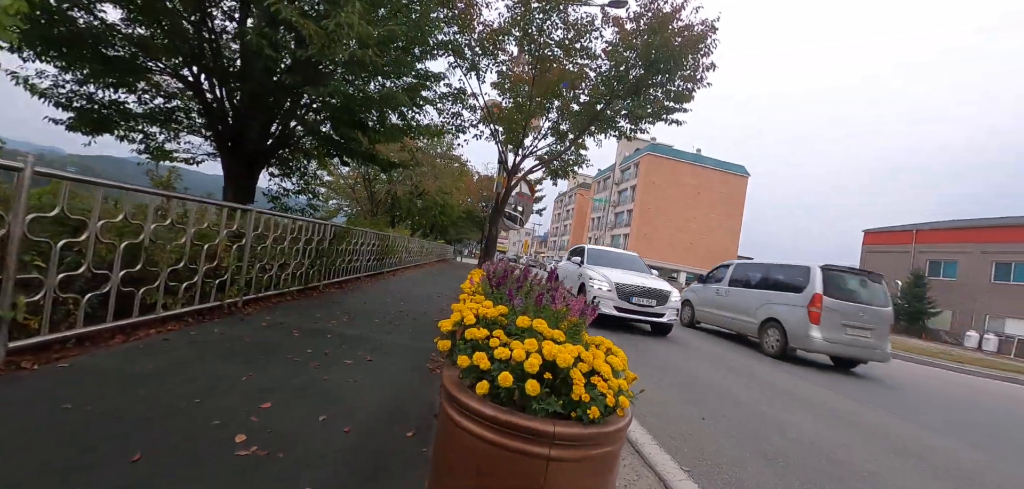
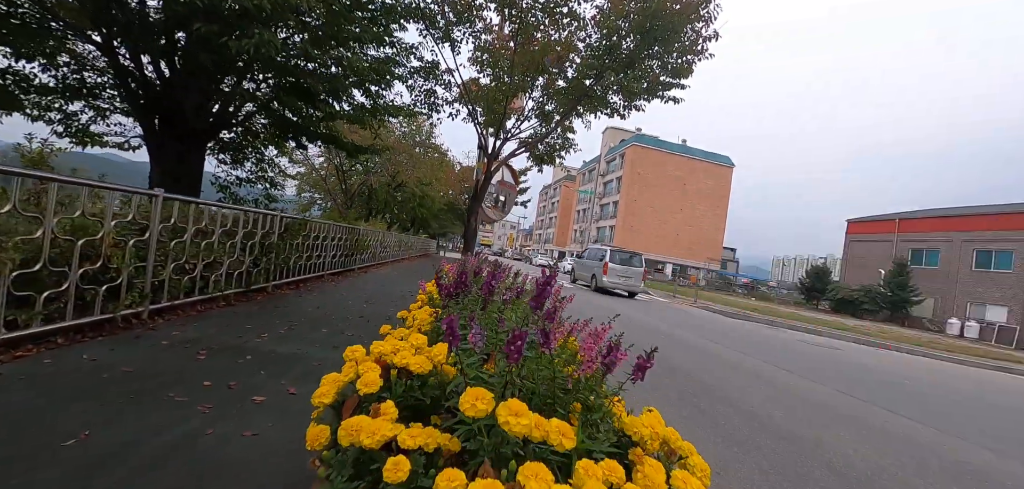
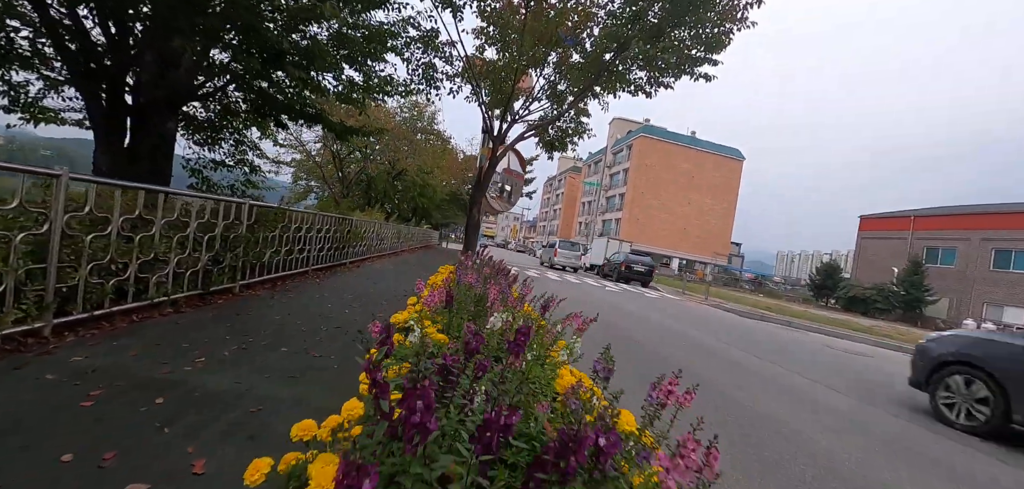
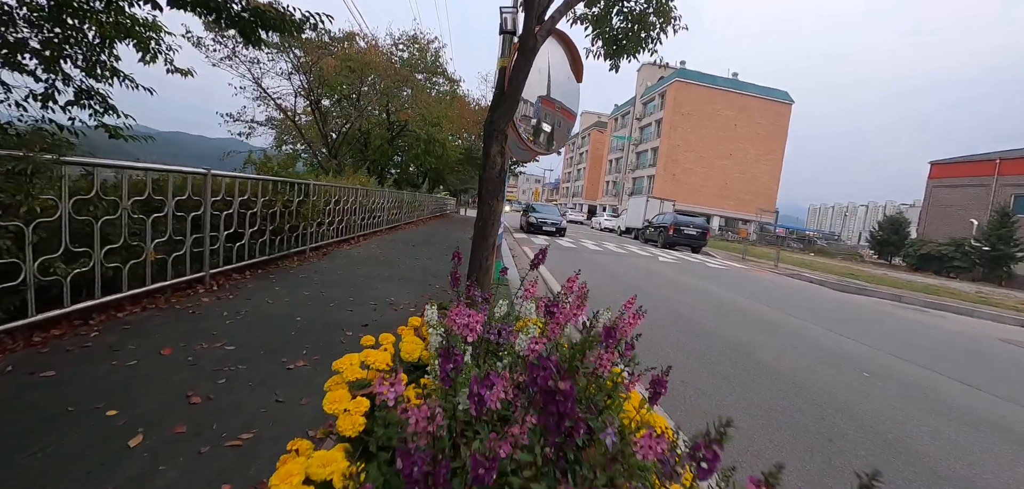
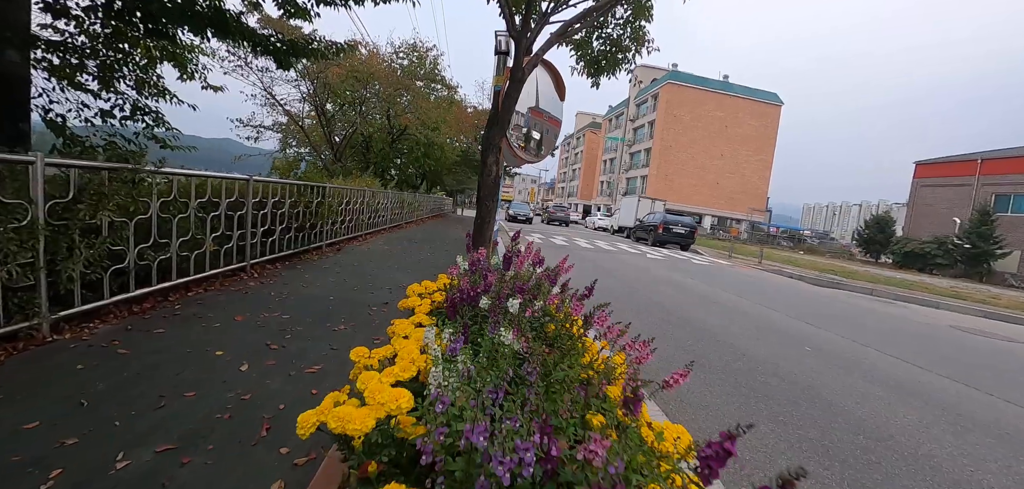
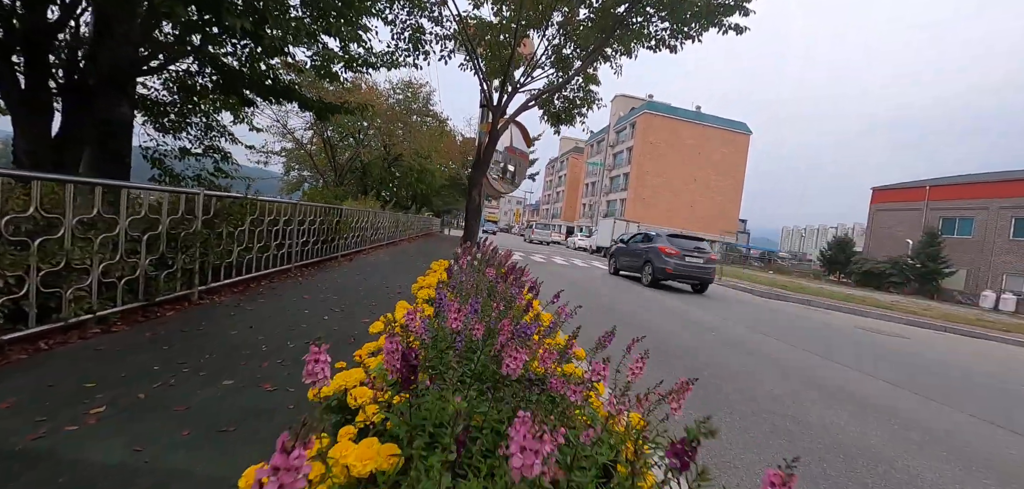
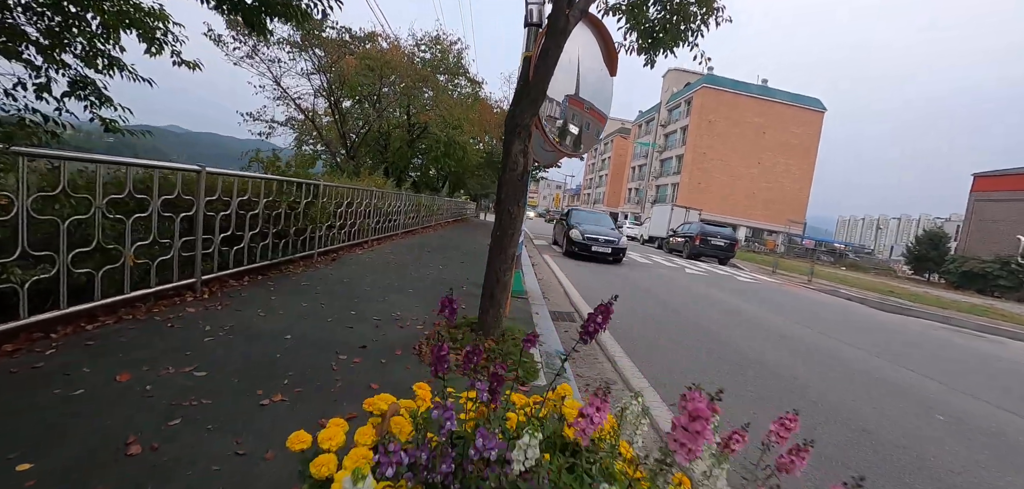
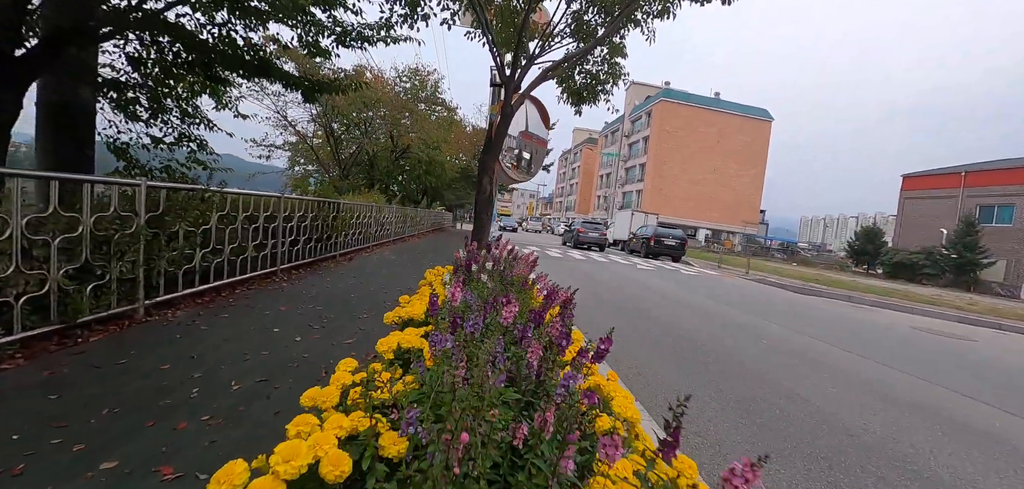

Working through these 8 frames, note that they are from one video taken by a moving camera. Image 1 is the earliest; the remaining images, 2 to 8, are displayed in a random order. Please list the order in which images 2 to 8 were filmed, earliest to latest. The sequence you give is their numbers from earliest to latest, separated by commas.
2, 3, 6, 8, 5, 4, 7
